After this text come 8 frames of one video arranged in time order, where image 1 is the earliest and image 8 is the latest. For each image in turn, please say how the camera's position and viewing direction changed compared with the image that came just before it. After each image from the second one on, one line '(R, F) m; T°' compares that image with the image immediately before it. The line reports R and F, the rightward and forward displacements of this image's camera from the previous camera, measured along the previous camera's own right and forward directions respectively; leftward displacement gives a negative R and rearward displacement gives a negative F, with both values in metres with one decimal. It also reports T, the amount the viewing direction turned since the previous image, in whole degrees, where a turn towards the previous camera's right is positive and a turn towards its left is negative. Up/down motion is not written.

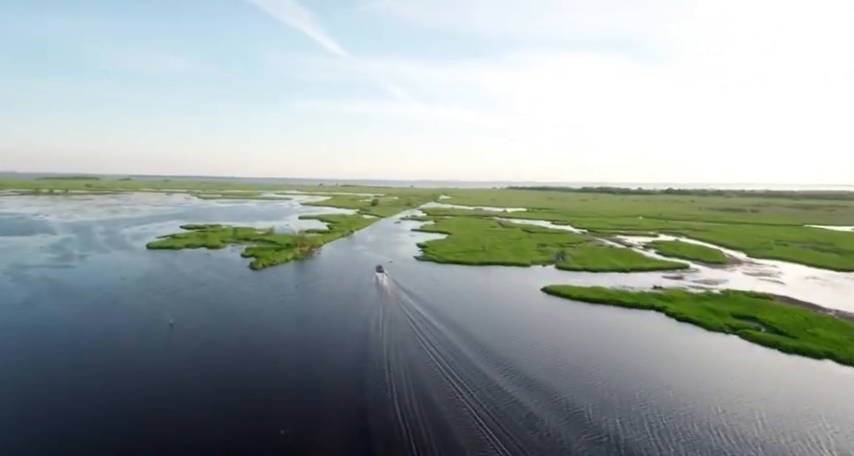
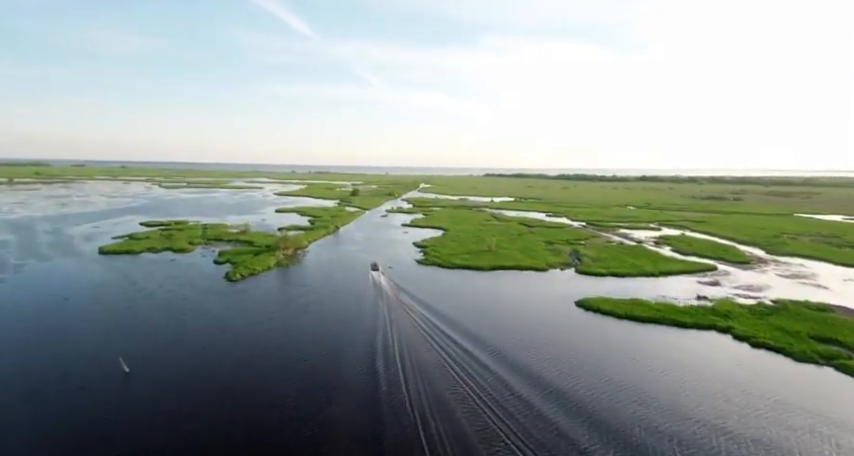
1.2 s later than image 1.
(-2.1, +4.2) m; +4°
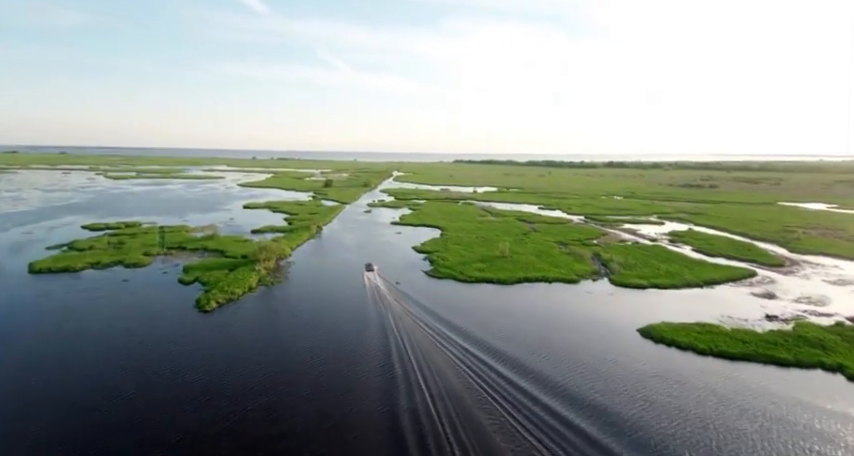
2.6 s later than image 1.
(-2.7, +4.7) m; +5°
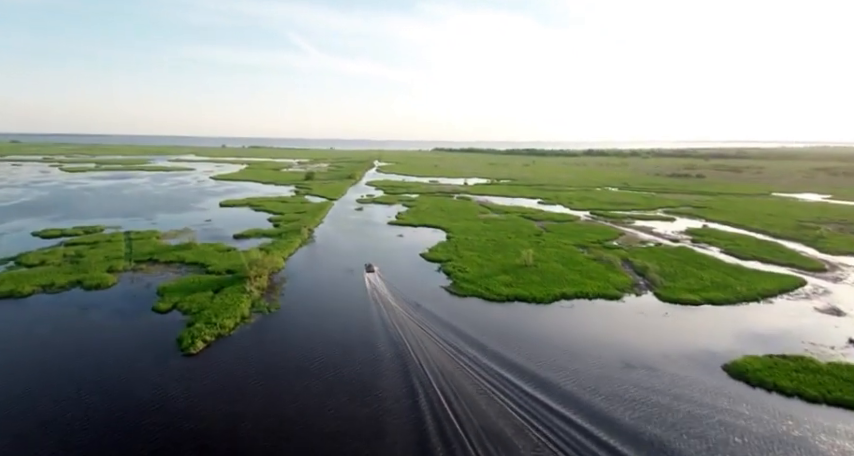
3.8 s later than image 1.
(-2.3, +3.7) m; +3°
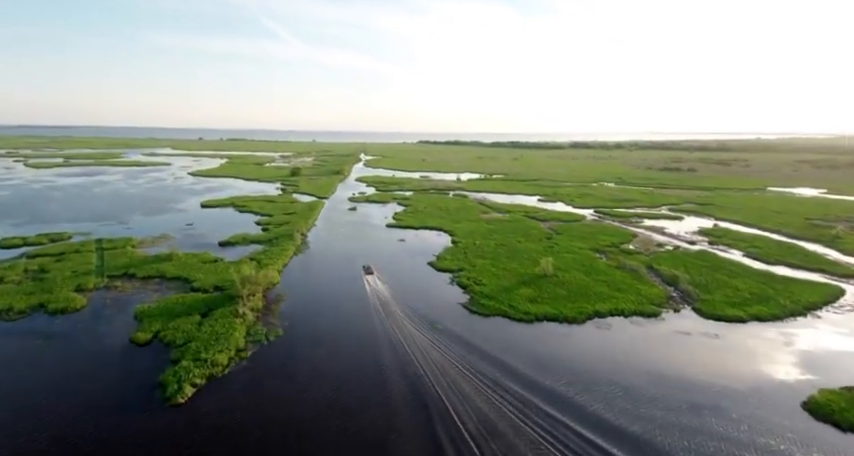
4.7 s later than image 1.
(-1.6, +2.6) m; +2°
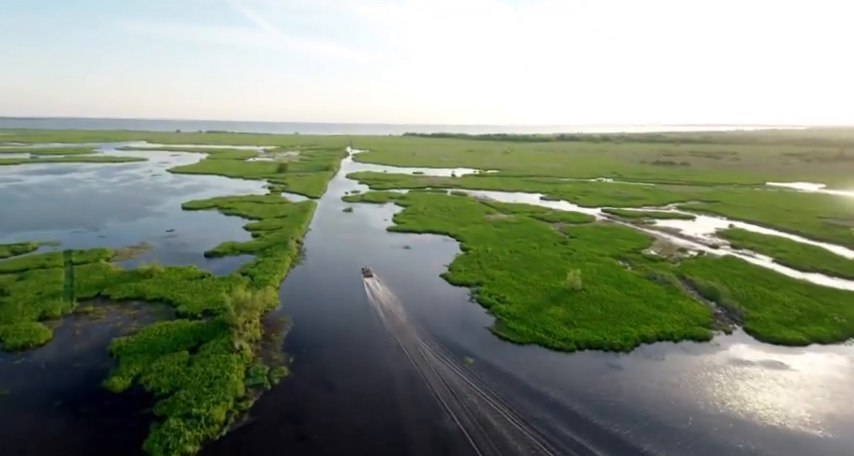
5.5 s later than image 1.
(-1.6, +2.6) m; +2°
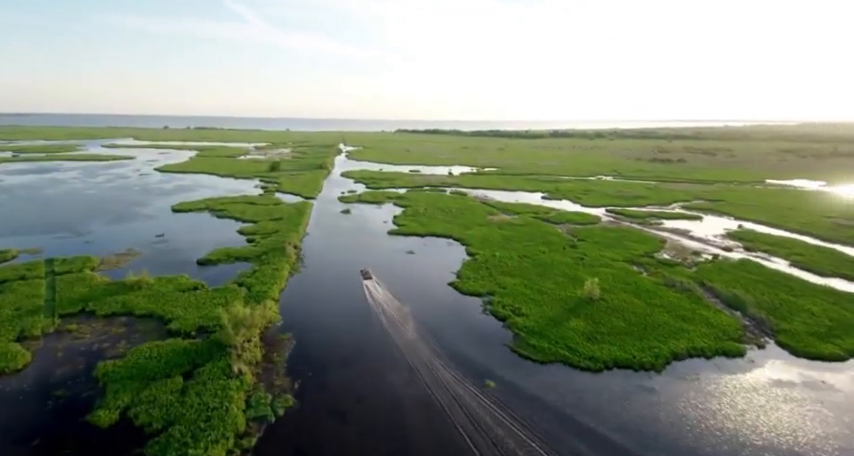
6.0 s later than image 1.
(-0.8, +1.4) m; +1°
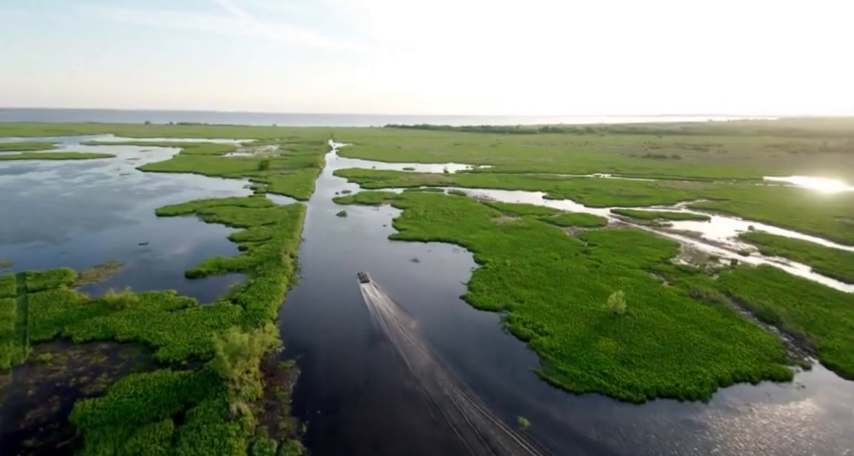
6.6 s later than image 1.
(-1.1, +1.7) m; +2°
